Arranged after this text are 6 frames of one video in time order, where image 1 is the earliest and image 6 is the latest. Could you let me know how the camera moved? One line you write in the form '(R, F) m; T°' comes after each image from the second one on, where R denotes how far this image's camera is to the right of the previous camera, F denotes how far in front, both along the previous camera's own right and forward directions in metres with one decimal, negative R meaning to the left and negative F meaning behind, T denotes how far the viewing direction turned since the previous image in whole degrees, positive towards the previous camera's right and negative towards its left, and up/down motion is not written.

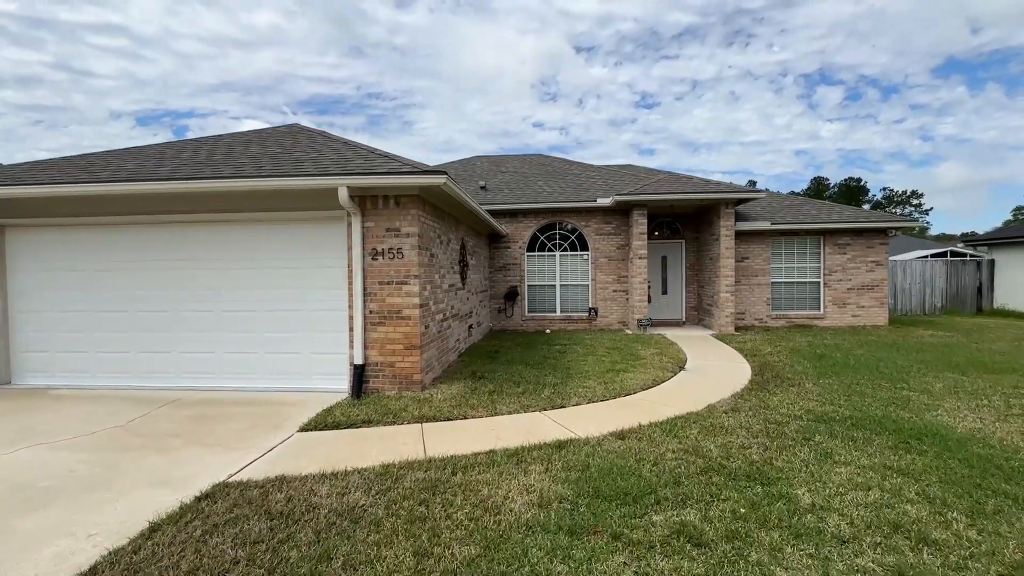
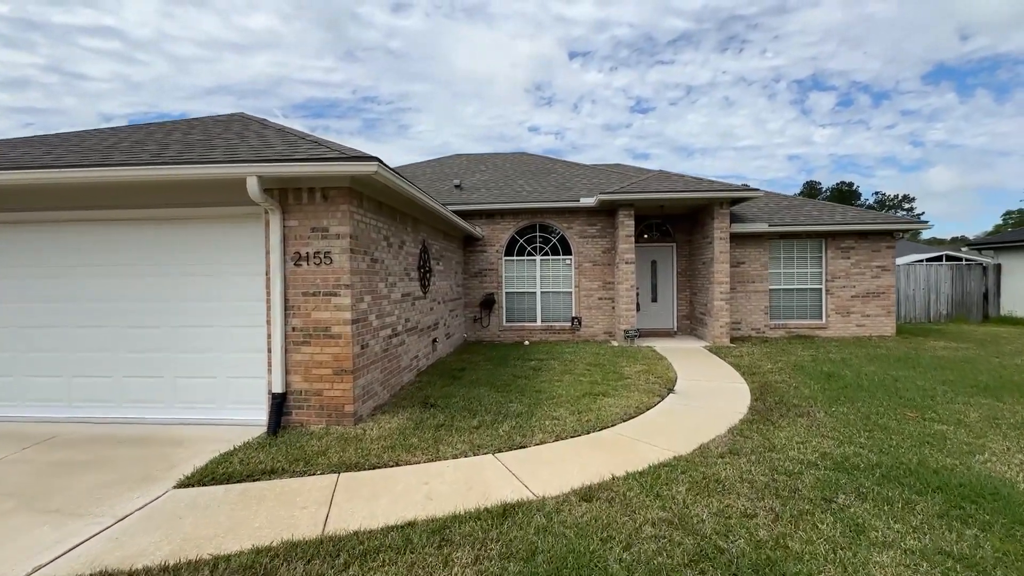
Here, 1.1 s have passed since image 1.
(+0.4, +1.0) m; +1°
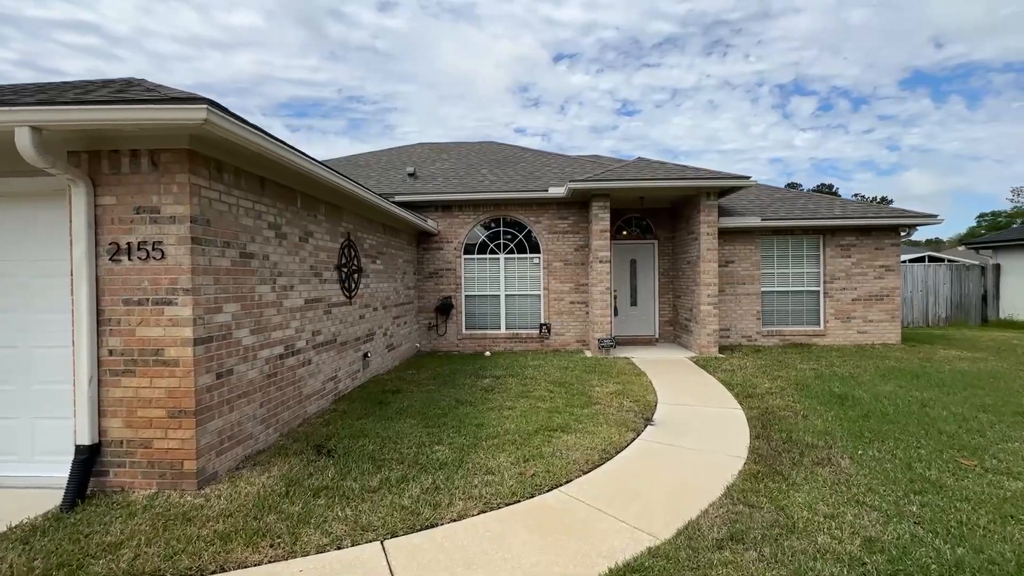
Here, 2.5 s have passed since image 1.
(+0.5, +1.3) m; +2°
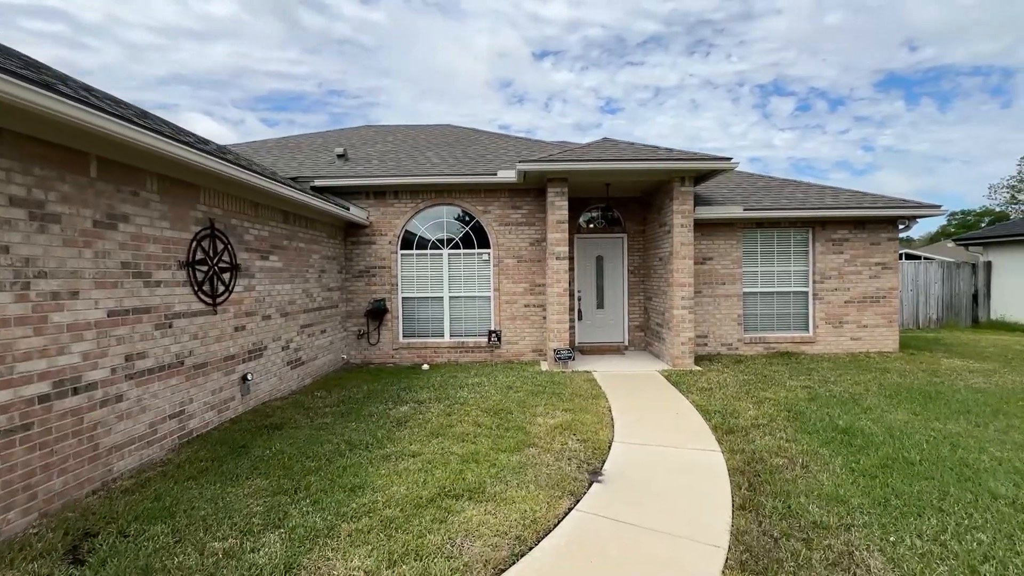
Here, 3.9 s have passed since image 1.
(+0.6, +1.3) m; +2°
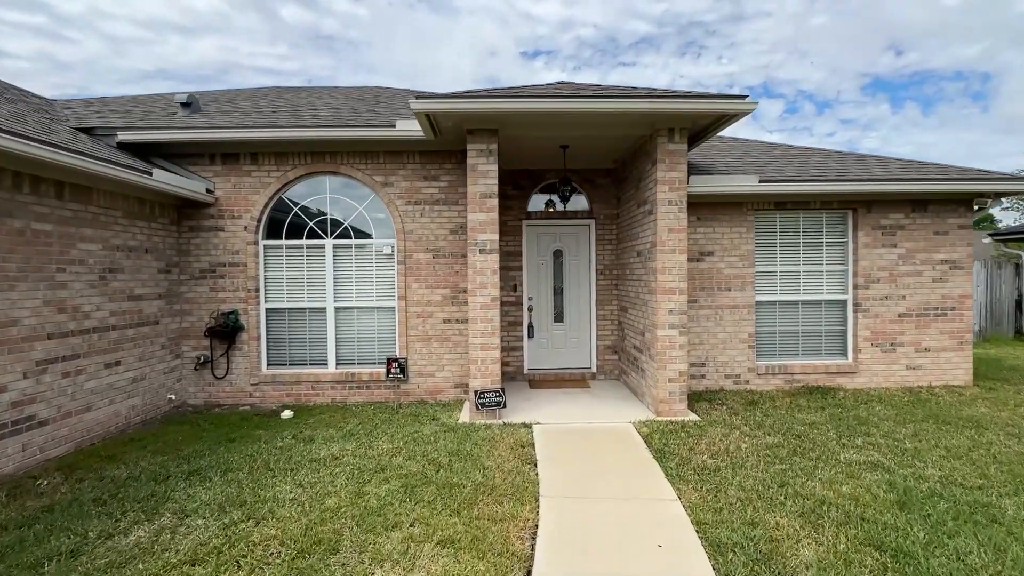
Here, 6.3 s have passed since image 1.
(+0.9, +2.5) m; +1°
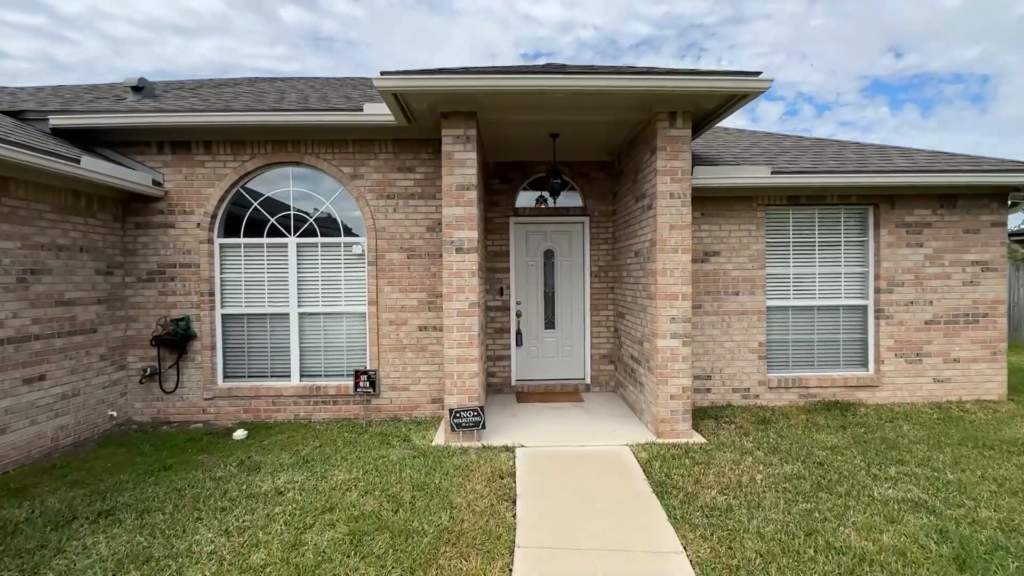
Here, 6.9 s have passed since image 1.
(+0.2, +0.6) m; 0°
